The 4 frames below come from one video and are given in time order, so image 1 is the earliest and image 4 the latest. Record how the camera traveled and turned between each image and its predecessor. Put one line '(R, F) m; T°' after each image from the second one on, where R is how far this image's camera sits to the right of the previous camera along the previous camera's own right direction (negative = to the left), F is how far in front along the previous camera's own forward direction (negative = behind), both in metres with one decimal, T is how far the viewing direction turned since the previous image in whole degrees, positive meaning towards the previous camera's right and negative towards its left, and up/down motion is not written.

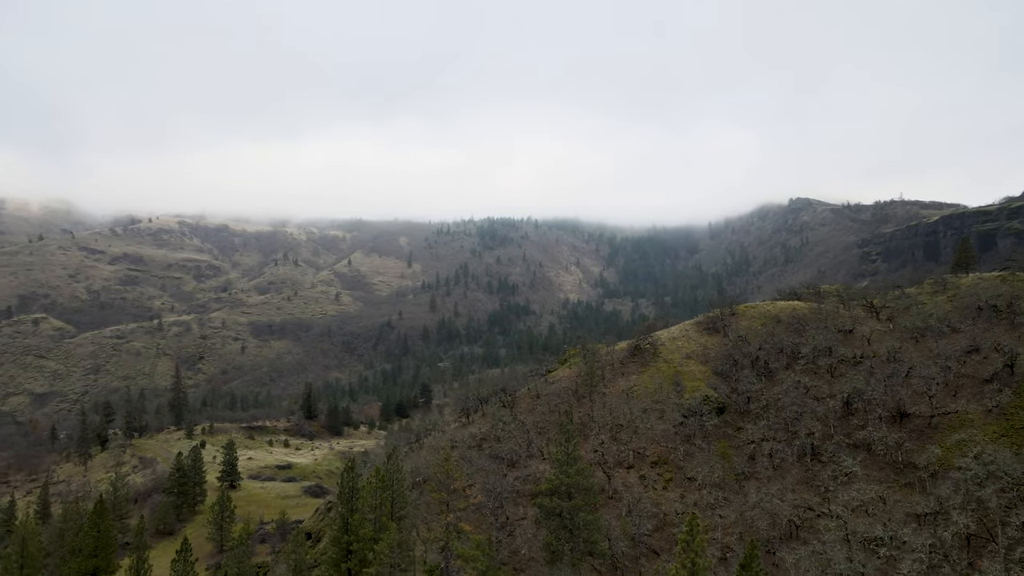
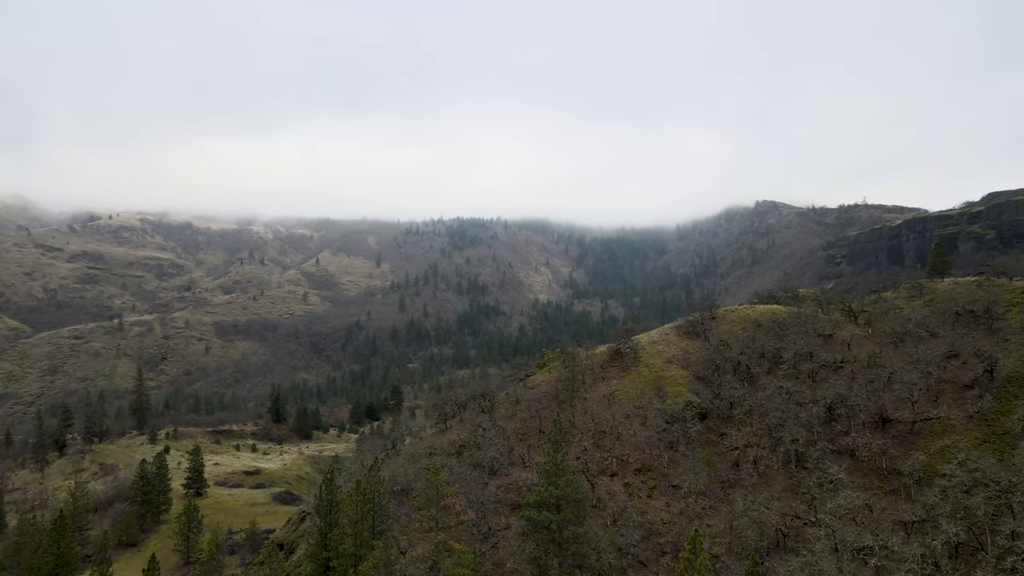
(-0.8, +1.2) m; +3°
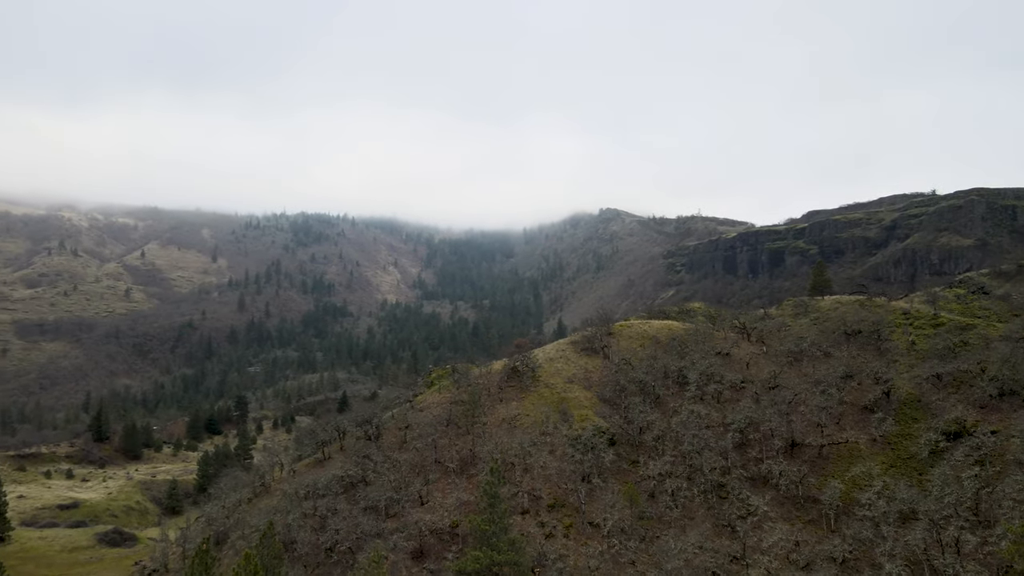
(-2.7, +5.9) m; +13°
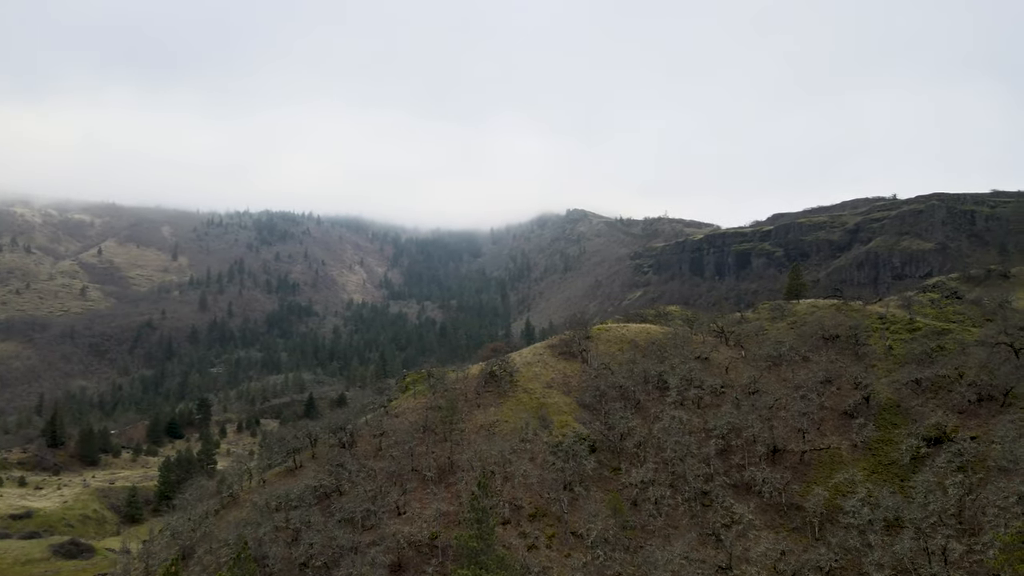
(-0.8, +1.2) m; +3°
